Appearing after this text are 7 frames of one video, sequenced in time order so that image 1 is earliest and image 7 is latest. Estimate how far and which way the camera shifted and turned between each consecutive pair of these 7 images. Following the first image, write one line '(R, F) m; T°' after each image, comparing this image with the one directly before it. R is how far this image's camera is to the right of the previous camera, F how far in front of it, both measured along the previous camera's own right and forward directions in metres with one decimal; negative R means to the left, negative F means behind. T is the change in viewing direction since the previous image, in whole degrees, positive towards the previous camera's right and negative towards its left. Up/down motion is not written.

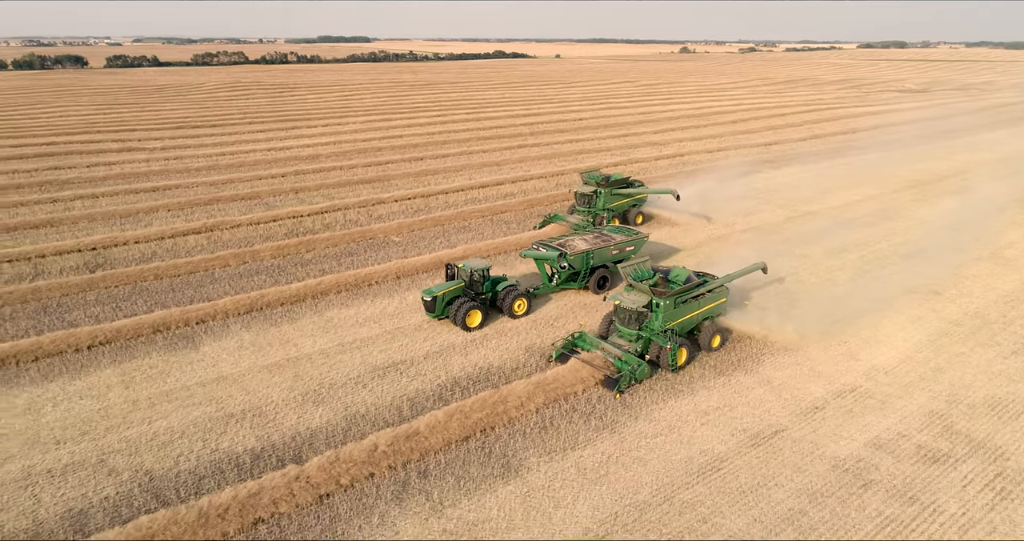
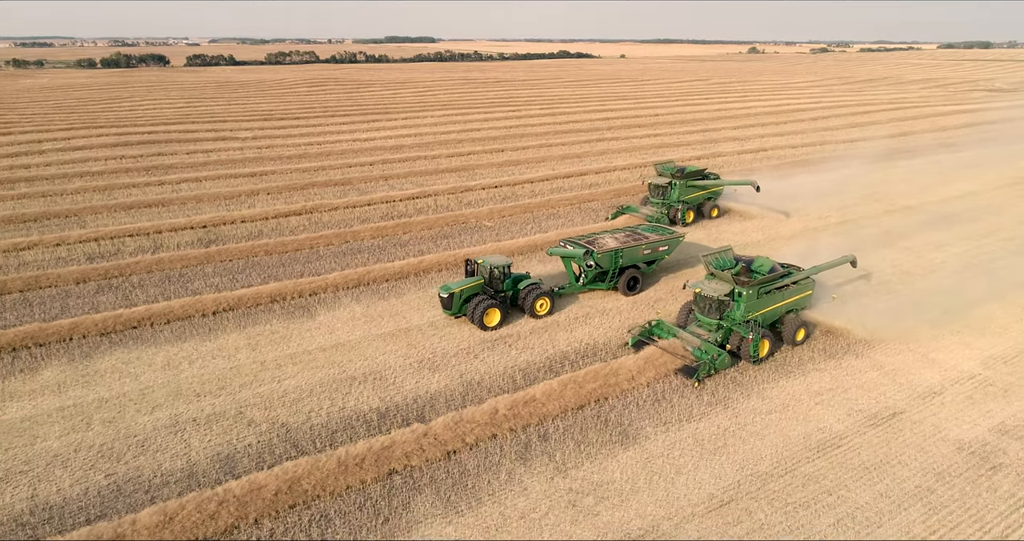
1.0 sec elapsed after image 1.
(-0.8, -0.3) m; -5°
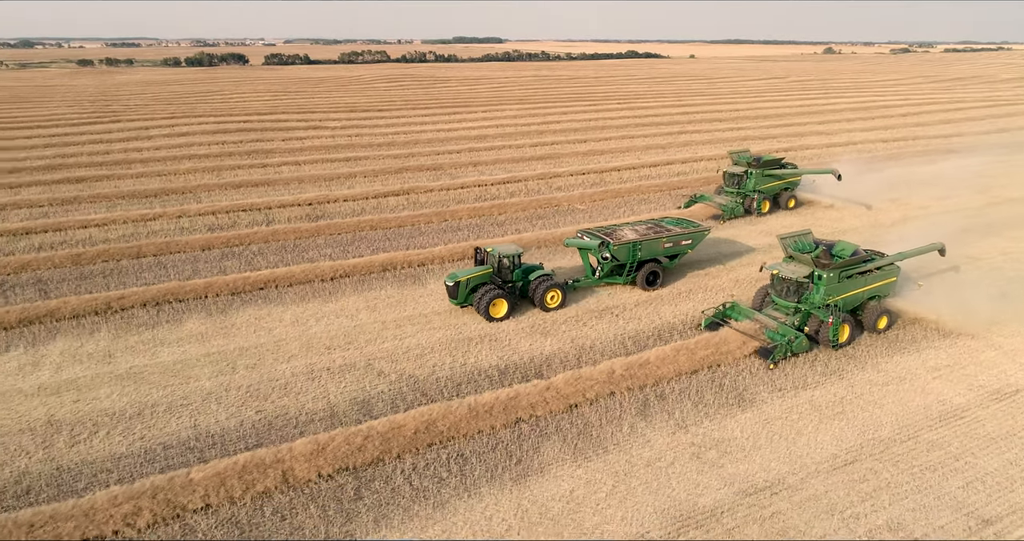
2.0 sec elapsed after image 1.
(-0.8, -0.4) m; -5°
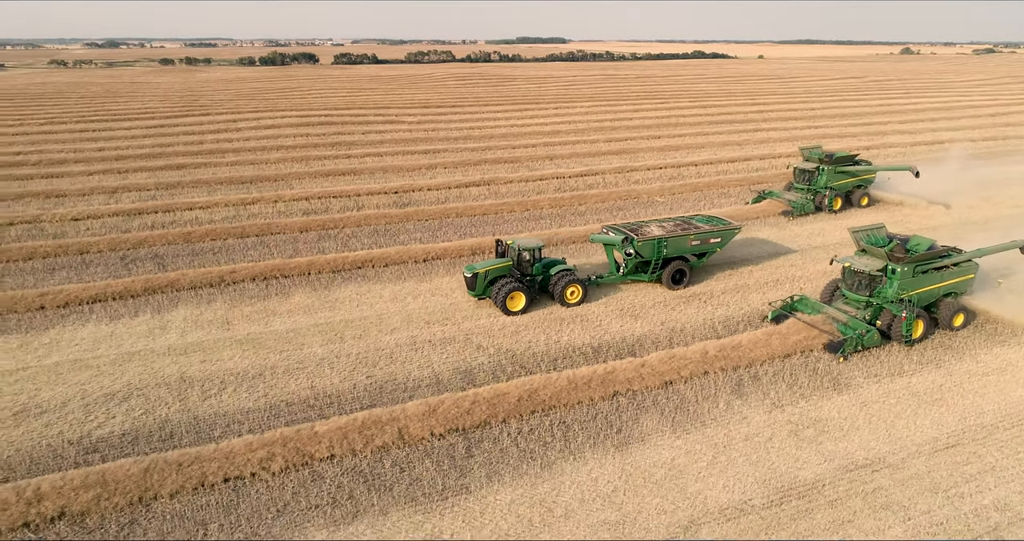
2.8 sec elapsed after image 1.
(-0.5, -0.4) m; -5°
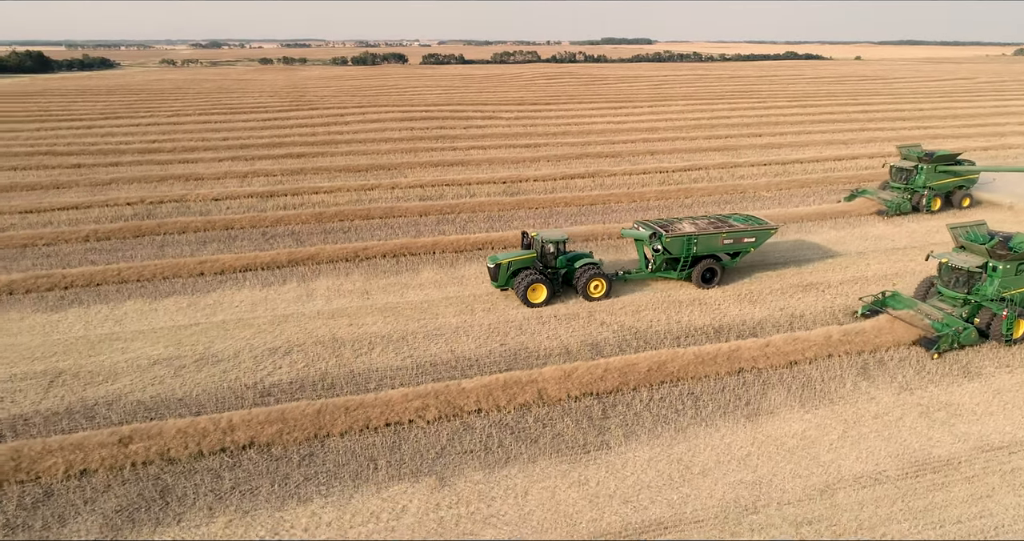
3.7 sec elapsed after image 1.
(-0.7, -0.6) m; -6°
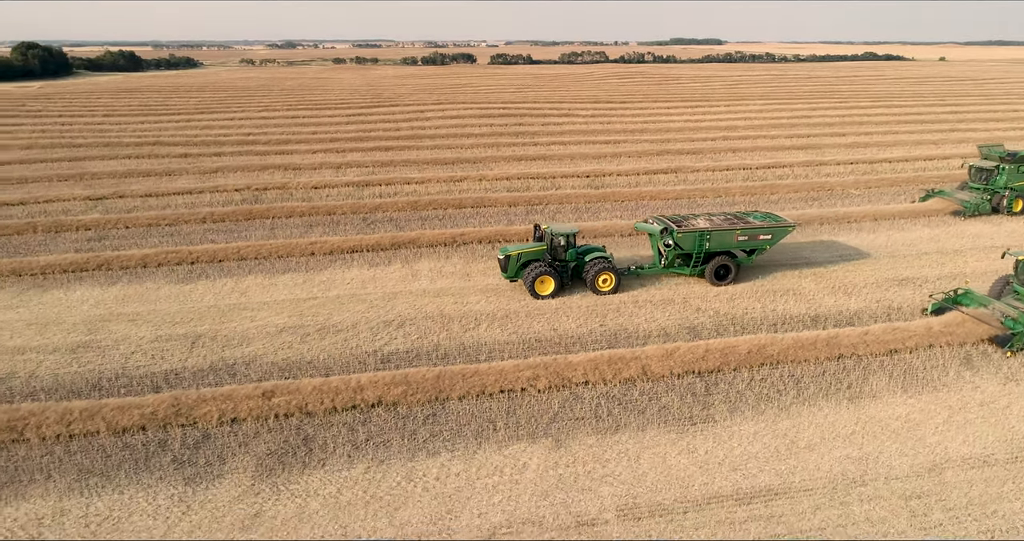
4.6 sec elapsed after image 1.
(-0.6, -0.5) m; -5°
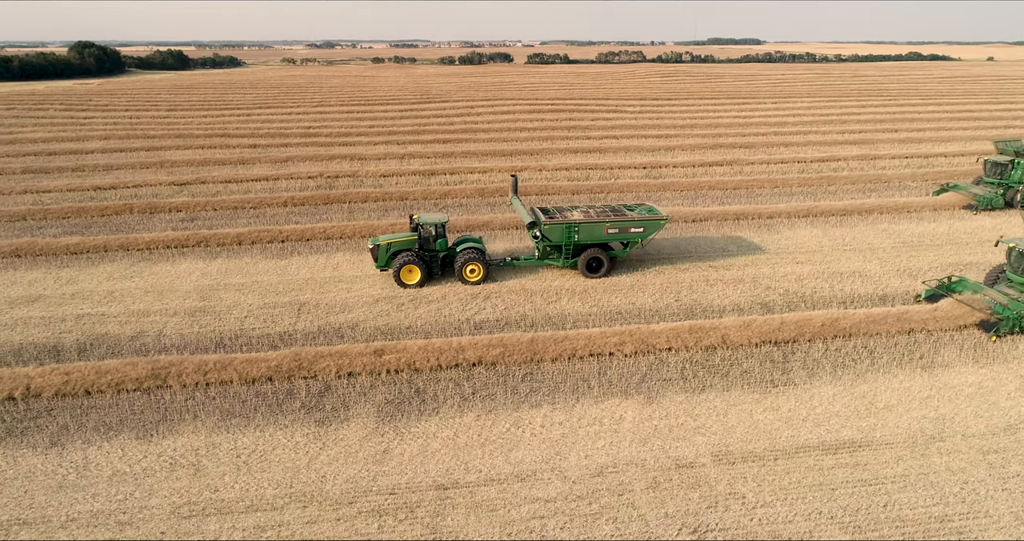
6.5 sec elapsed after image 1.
(-0.7, -0.7) m; -3°
